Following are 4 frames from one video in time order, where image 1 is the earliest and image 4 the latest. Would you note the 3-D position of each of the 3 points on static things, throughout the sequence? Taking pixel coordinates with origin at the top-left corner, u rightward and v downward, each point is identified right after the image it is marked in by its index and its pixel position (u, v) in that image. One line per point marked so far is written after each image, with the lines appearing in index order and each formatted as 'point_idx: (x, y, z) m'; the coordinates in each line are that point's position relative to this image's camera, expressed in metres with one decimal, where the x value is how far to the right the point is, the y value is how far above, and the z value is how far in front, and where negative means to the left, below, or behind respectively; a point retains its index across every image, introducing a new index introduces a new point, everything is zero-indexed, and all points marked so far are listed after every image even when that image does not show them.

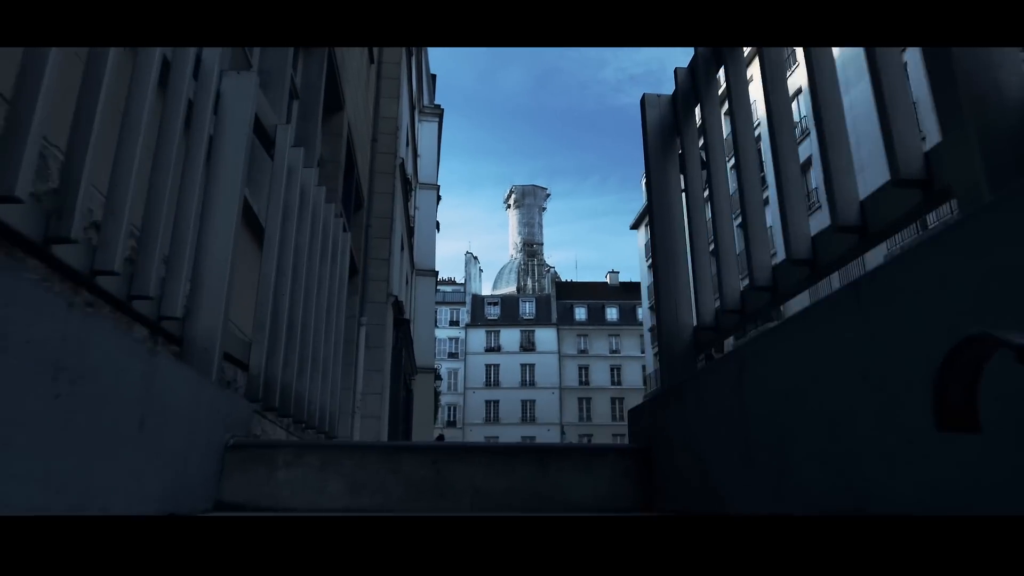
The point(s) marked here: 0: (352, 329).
0: (-2.8, -0.7, +11.9) m
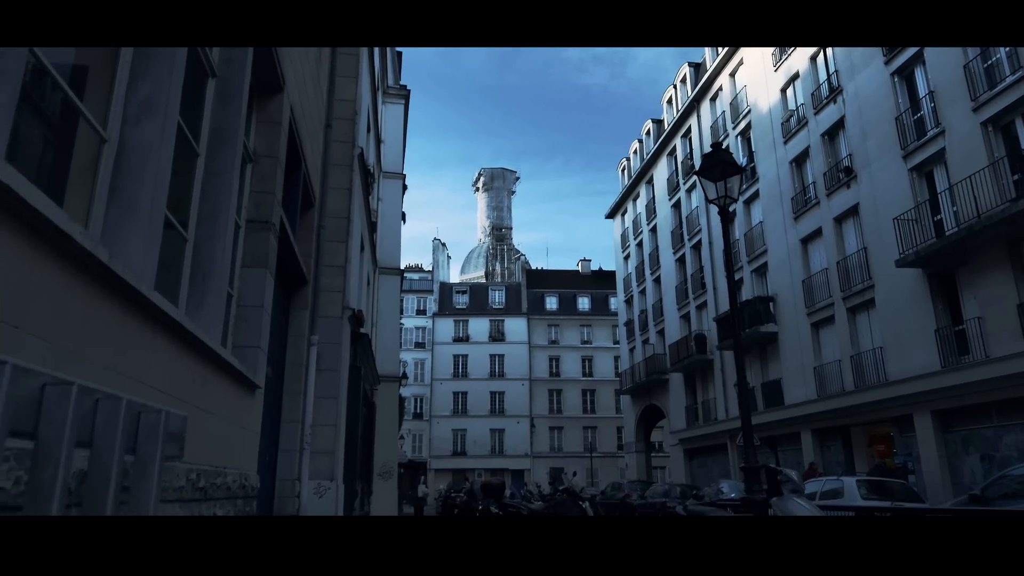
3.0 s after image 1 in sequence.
0: (-3.1, -0.9, +10.0) m
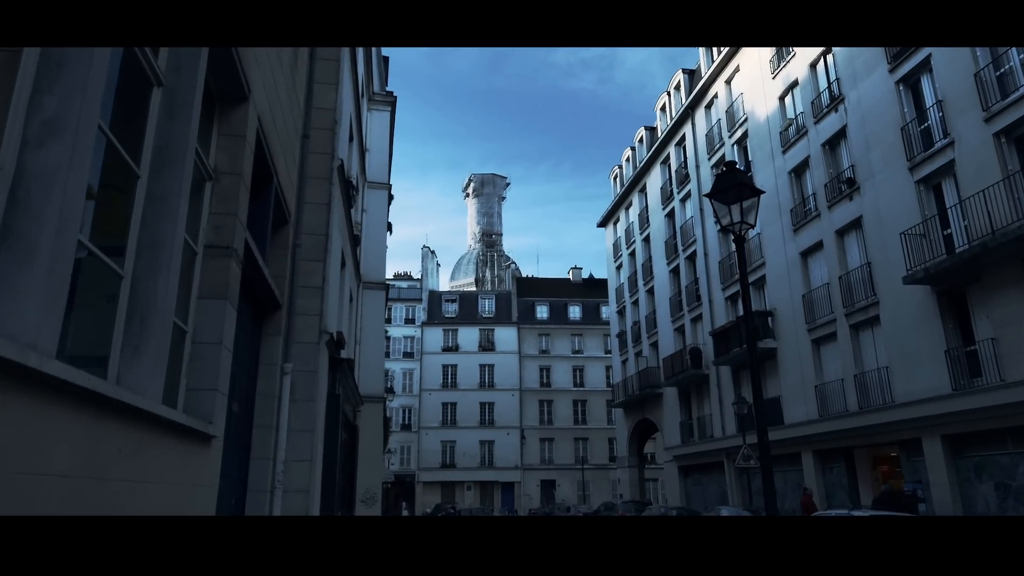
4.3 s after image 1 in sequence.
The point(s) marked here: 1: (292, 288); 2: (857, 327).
0: (-3.2, -1.3, +9.2) m
1: (-3.2, 0.0, +9.8) m
2: (+8.2, -0.9, +16.3) m
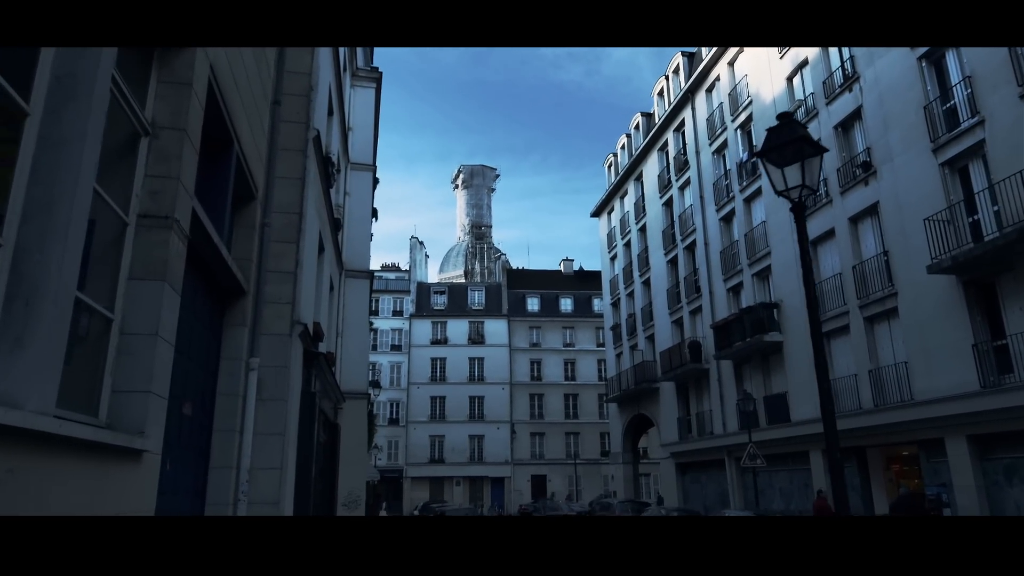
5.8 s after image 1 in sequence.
0: (-3.3, -1.1, +8.0) m
1: (-3.2, +0.2, +8.7) m
2: (+8.1, -0.7, +15.3) m
